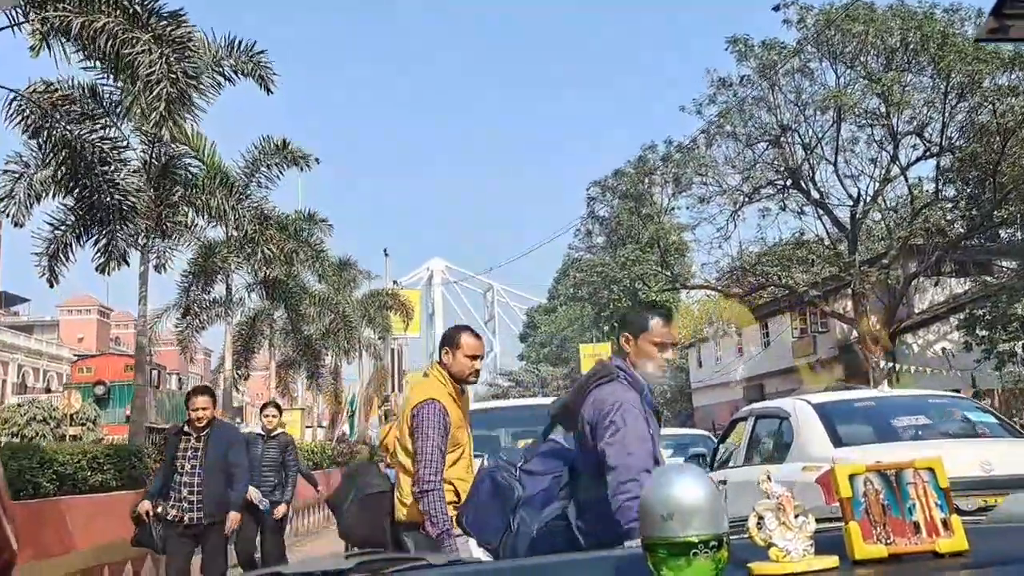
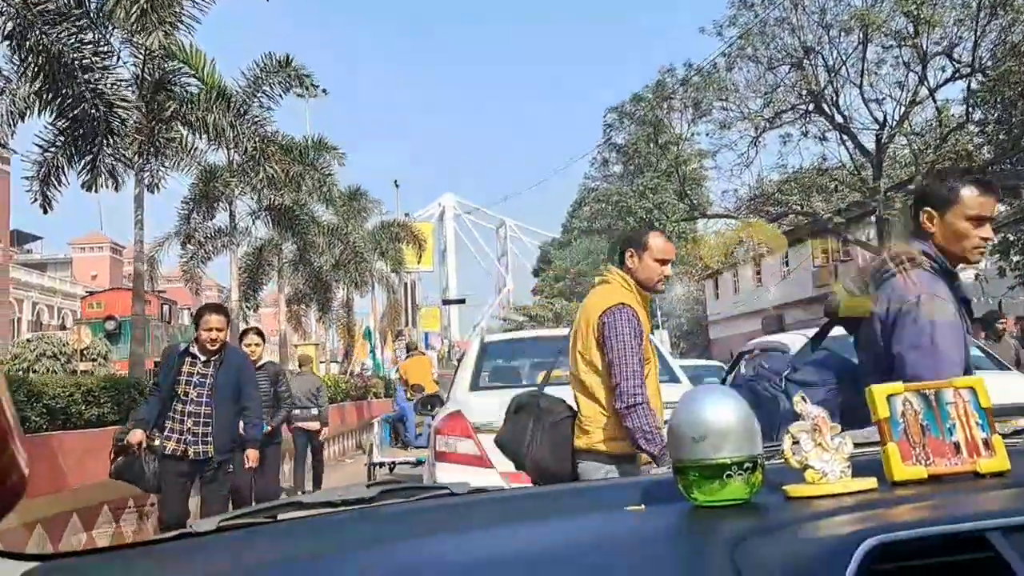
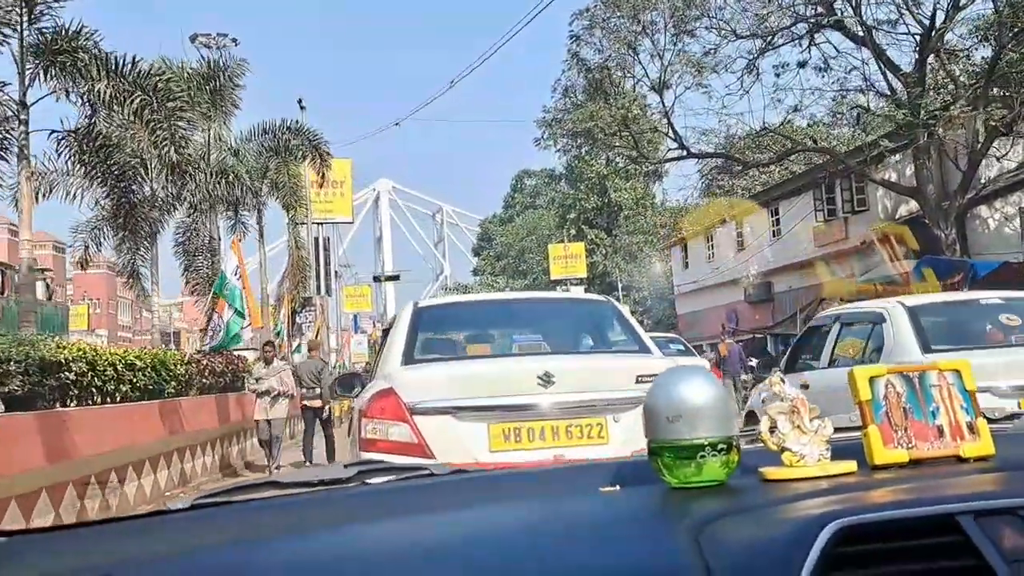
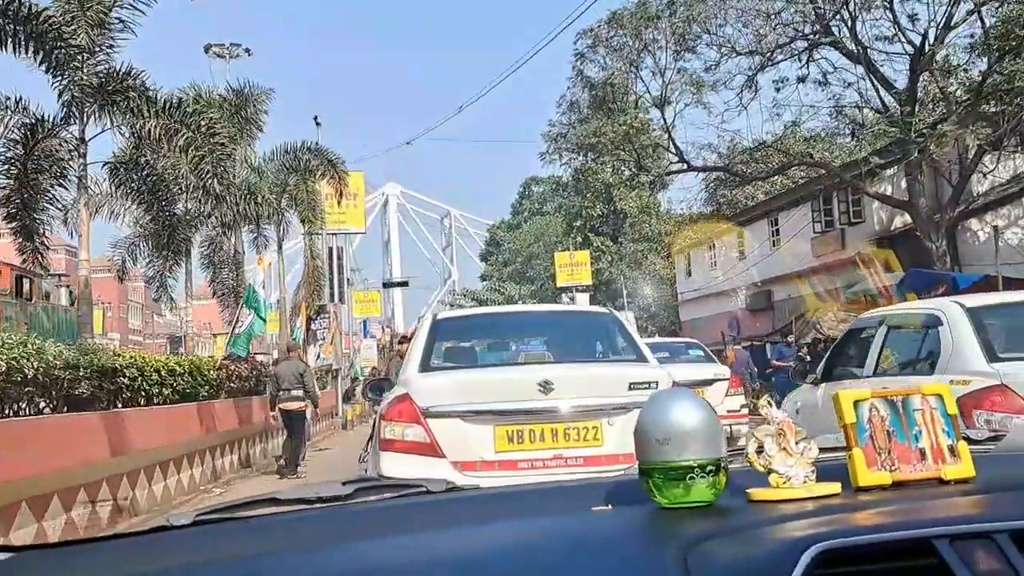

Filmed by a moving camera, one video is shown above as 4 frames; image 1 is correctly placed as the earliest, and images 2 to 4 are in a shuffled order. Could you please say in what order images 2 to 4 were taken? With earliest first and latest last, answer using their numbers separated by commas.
2, 4, 3
